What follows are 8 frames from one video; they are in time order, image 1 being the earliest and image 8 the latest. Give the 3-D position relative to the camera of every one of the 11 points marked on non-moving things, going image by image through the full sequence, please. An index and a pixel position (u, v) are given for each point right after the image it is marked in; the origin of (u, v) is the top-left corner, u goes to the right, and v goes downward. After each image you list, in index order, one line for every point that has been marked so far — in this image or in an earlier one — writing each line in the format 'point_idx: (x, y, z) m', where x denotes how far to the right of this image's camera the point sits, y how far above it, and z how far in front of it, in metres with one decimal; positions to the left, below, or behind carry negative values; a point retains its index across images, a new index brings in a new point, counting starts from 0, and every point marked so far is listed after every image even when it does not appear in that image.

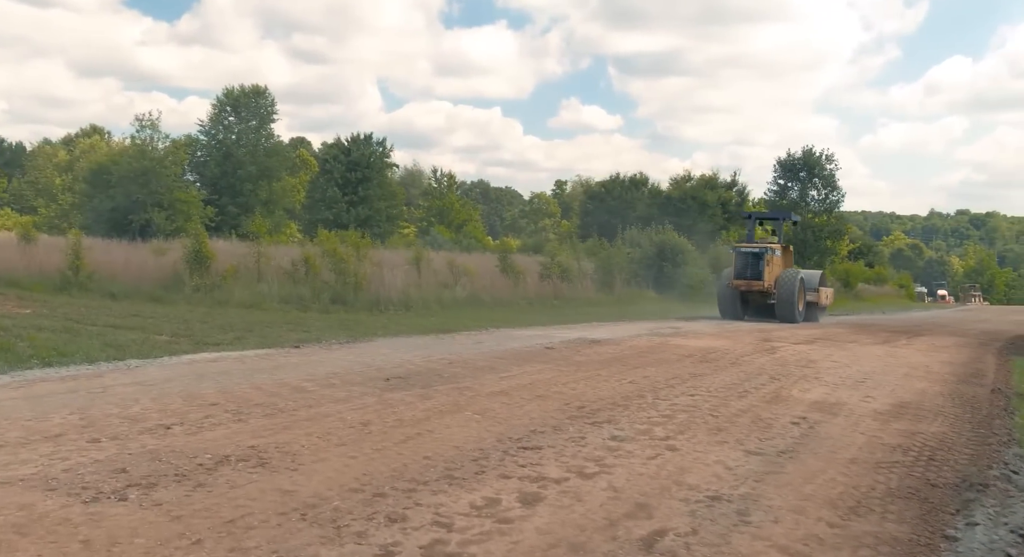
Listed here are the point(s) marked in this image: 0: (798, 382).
0: (+3.2, -1.1, +8.4) m
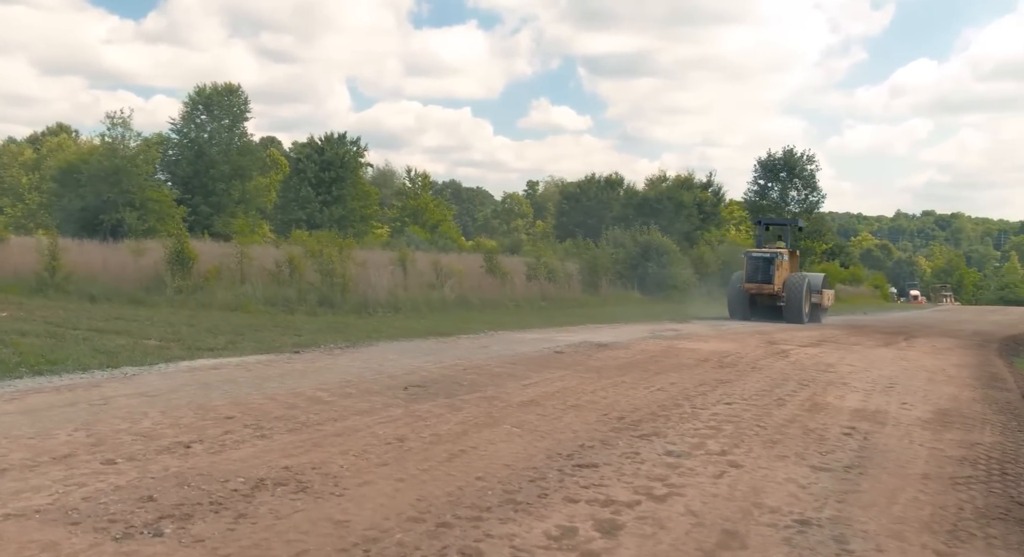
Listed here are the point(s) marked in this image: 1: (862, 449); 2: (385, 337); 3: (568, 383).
0: (+3.4, -1.2, +8.2) m
1: (+2.4, -1.2, +5.2) m
2: (-2.9, -1.3, +16.8) m
3: (+0.6, -1.1, +8.1) m
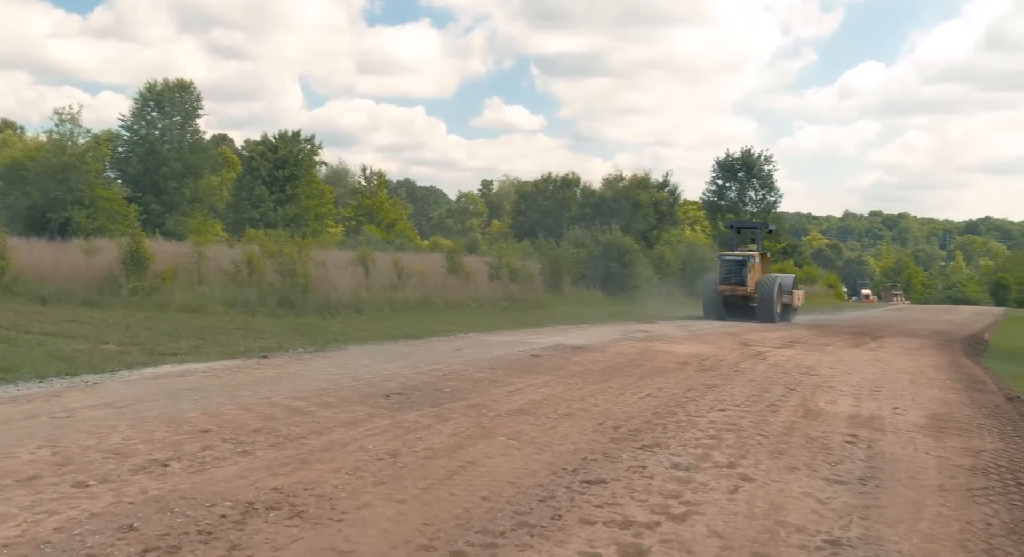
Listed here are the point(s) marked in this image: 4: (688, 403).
0: (+3.2, -1.2, +8.1) m
1: (+2.4, -1.2, +5.1) m
2: (-3.5, -1.3, +16.4) m
3: (+0.4, -1.1, +7.9) m
4: (+1.7, -1.2, +7.1) m
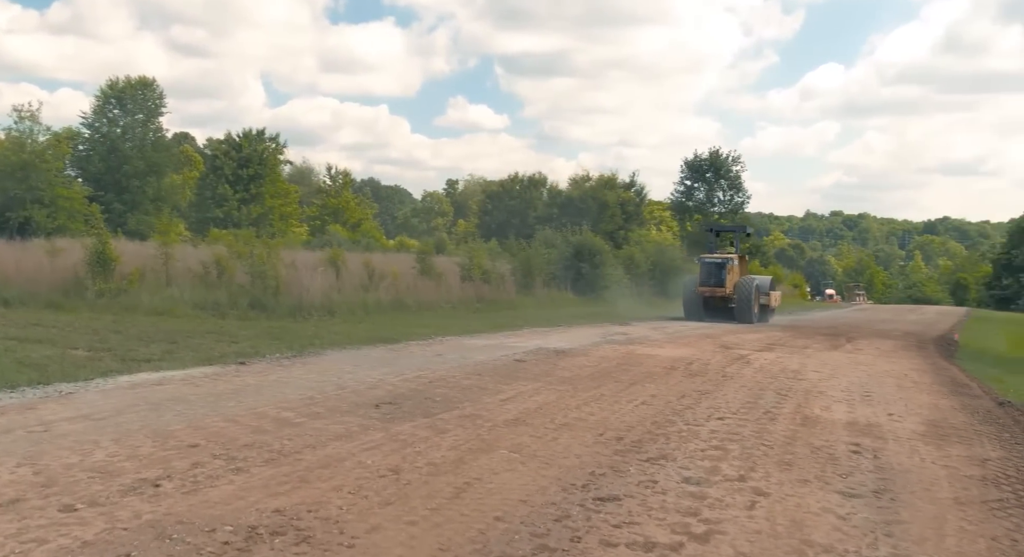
0: (+3.1, -1.3, +8.0) m
1: (+2.4, -1.3, +5.0) m
2: (-3.9, -1.4, +16.1) m
3: (+0.4, -1.2, +7.8) m
4: (+1.6, -1.2, +7.0) m
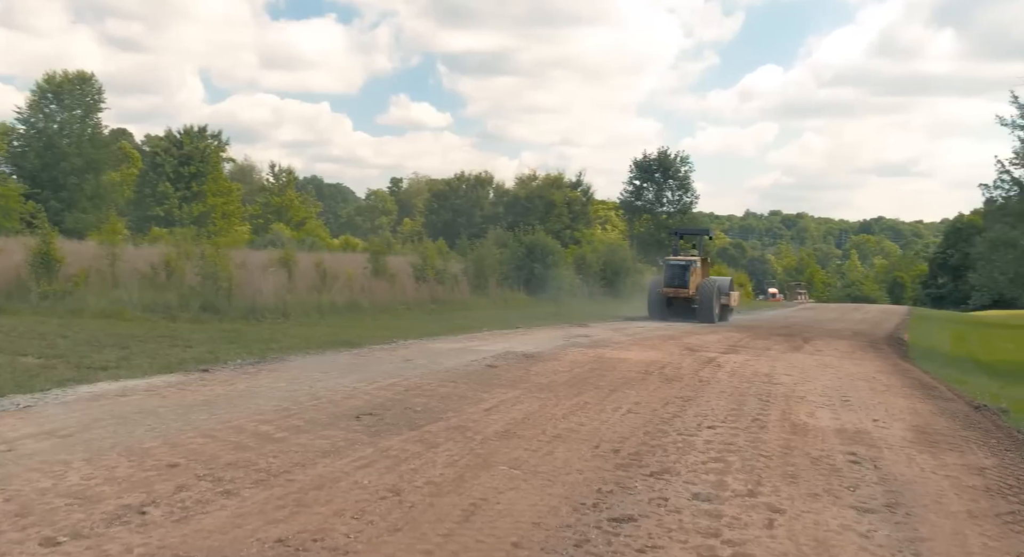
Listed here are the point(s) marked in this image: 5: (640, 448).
0: (+2.9, -1.3, +8.0) m
1: (+2.4, -1.3, +5.0) m
2: (-4.6, -1.4, +15.6) m
3: (+0.2, -1.3, +7.6) m
4: (+1.5, -1.3, +6.9) m
5: (+1.0, -1.3, +5.7) m
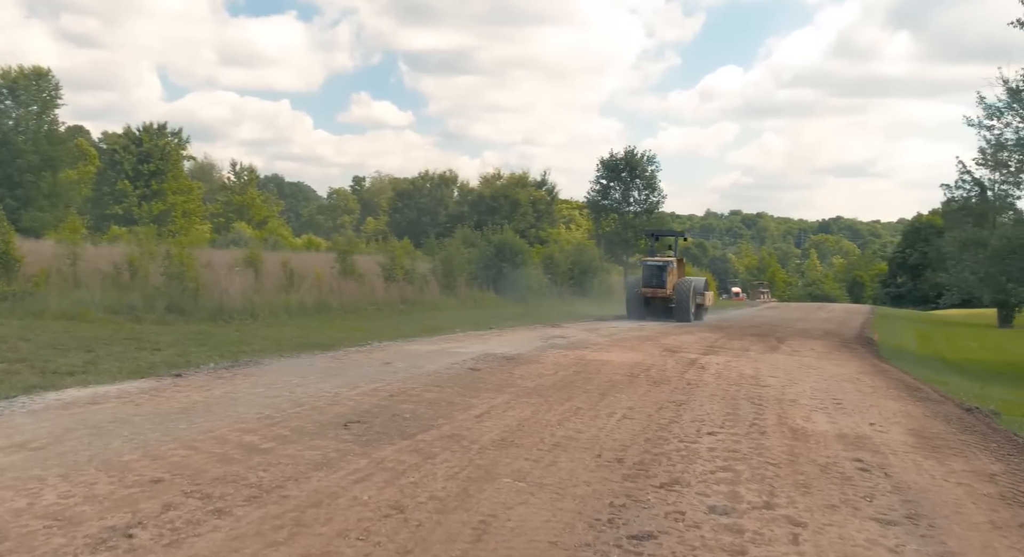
0: (+2.8, -1.3, +7.9) m
1: (+2.5, -1.3, +4.9) m
2: (-5.0, -1.4, +15.2) m
3: (+0.1, -1.3, +7.4) m
4: (+1.4, -1.3, +6.8) m
5: (+1.0, -1.3, +5.6) m
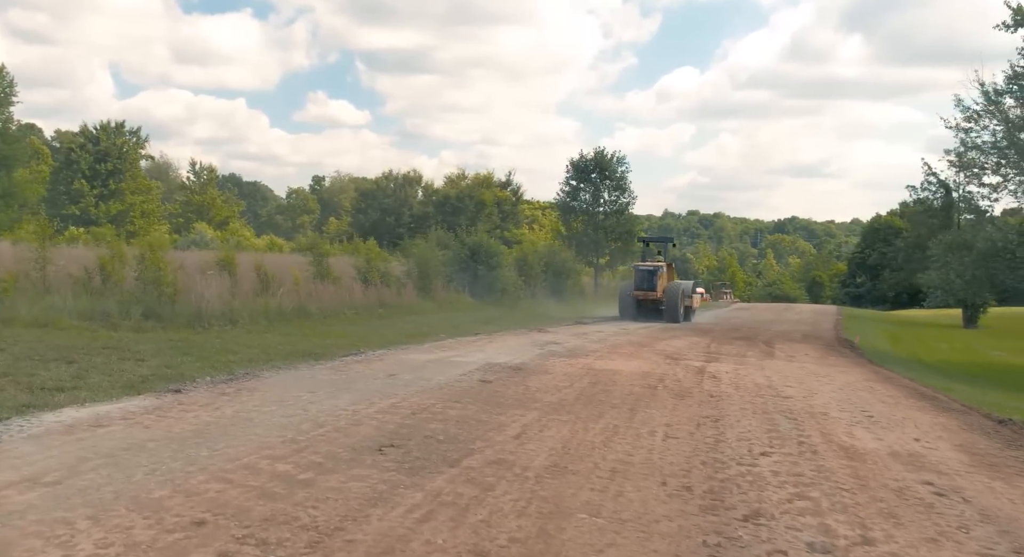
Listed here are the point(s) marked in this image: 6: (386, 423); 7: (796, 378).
0: (+3.1, -1.5, +7.7) m
1: (+2.9, -1.5, +4.6) m
2: (-5.1, -1.6, +14.6) m
3: (+0.4, -1.4, +7.0) m
4: (+1.8, -1.4, +6.5) m
5: (+1.4, -1.4, +5.3) m
6: (-1.2, -1.4, +7.3) m
7: (+4.6, -1.6, +12.3) m
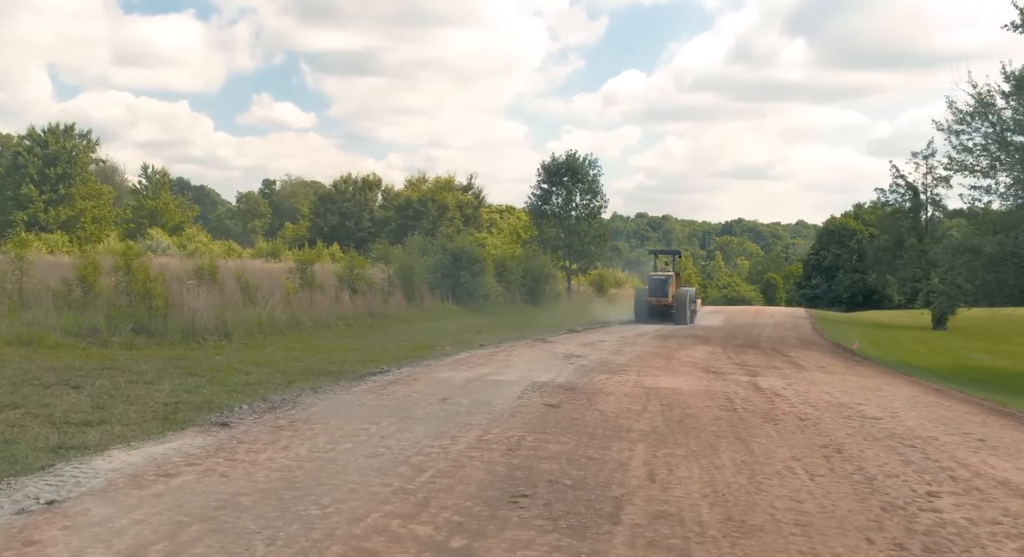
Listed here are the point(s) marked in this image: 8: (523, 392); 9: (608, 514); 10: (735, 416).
0: (+4.1, -1.6, +7.2) m
1: (+4.0, -1.6, +4.1) m
2: (-4.4, -1.8, +13.7) m
3: (+1.5, -1.6, +6.4) m
4: (+2.8, -1.6, +5.9) m
5: (+2.5, -1.6, +4.6) m
6: (-0.2, -1.6, +6.5) m
7: (+5.4, -1.8, +11.9) m
8: (+0.2, -1.7, +11.2) m
9: (+0.6, -1.6, +5.1) m
10: (+2.7, -1.6, +9.1) m
